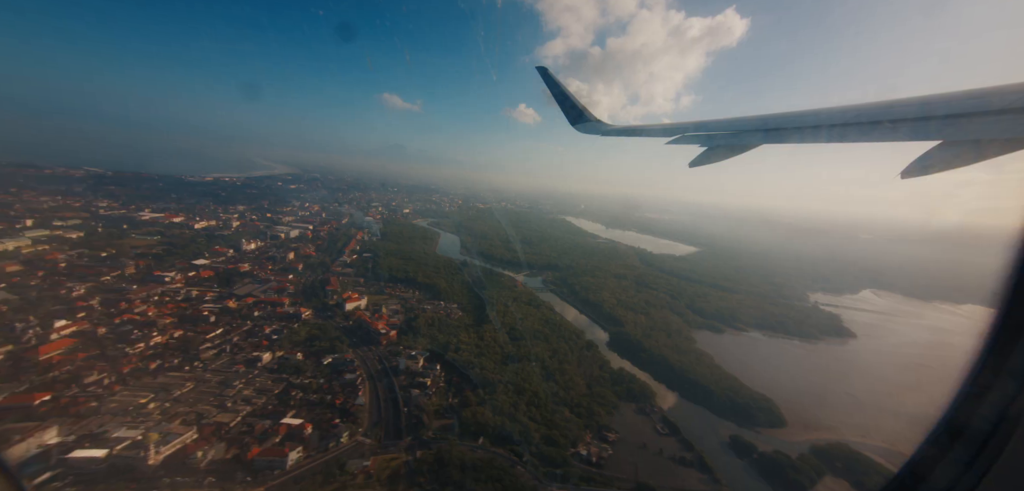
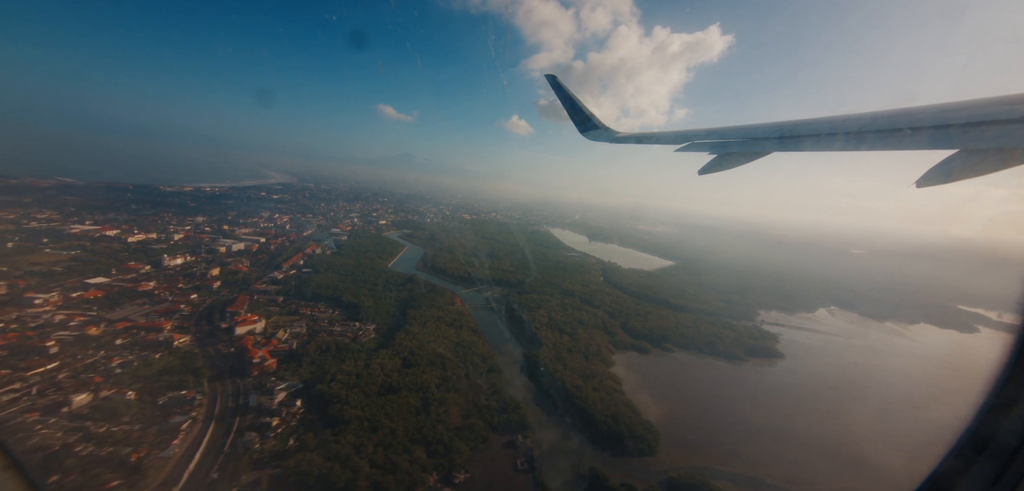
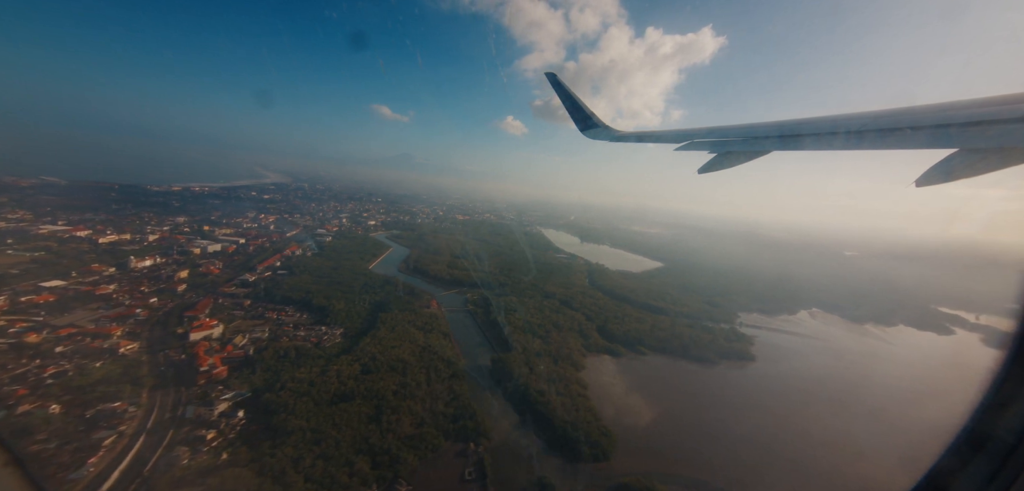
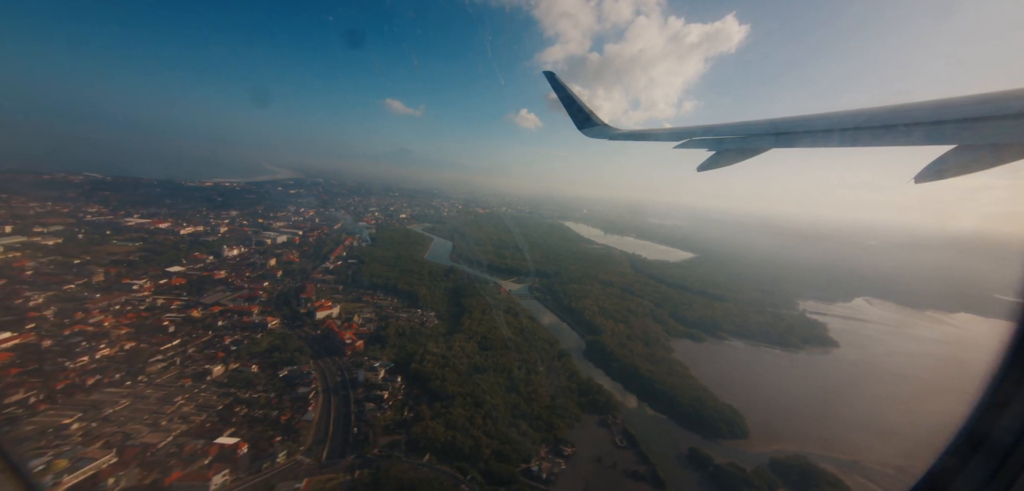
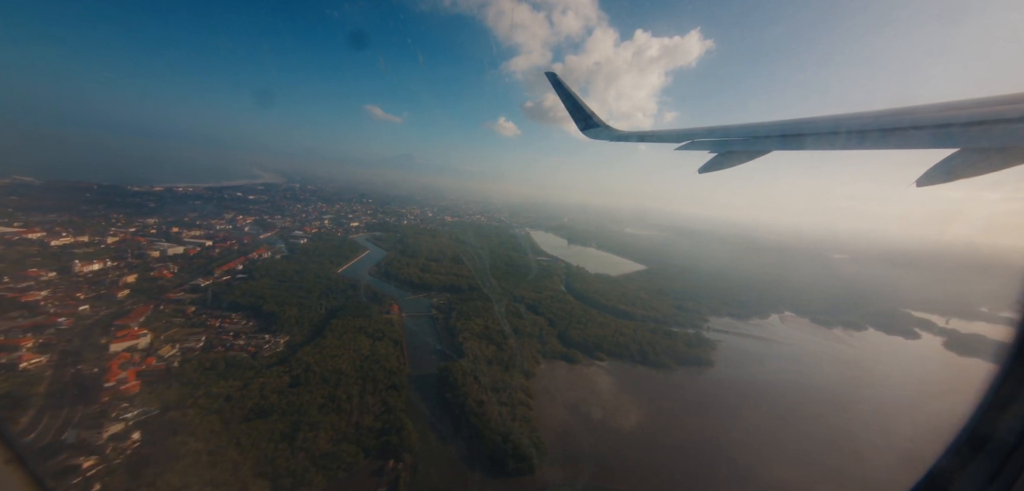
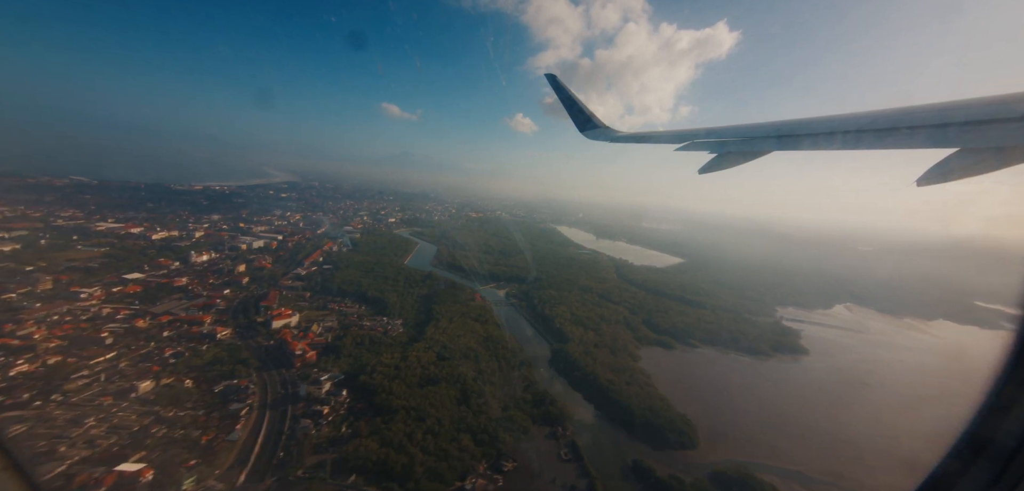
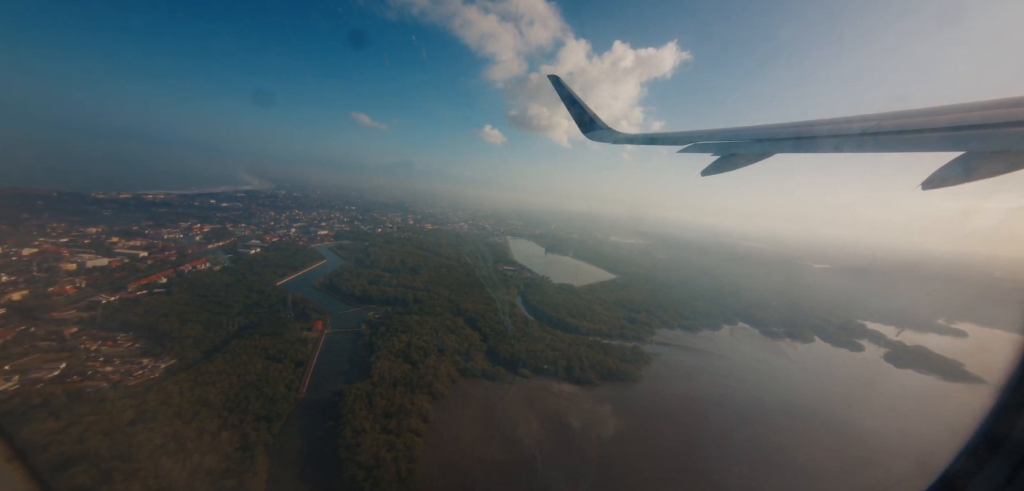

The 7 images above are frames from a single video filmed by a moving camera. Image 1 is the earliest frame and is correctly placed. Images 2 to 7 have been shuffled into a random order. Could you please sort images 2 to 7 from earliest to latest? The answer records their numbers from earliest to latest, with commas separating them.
4, 6, 2, 3, 5, 7
